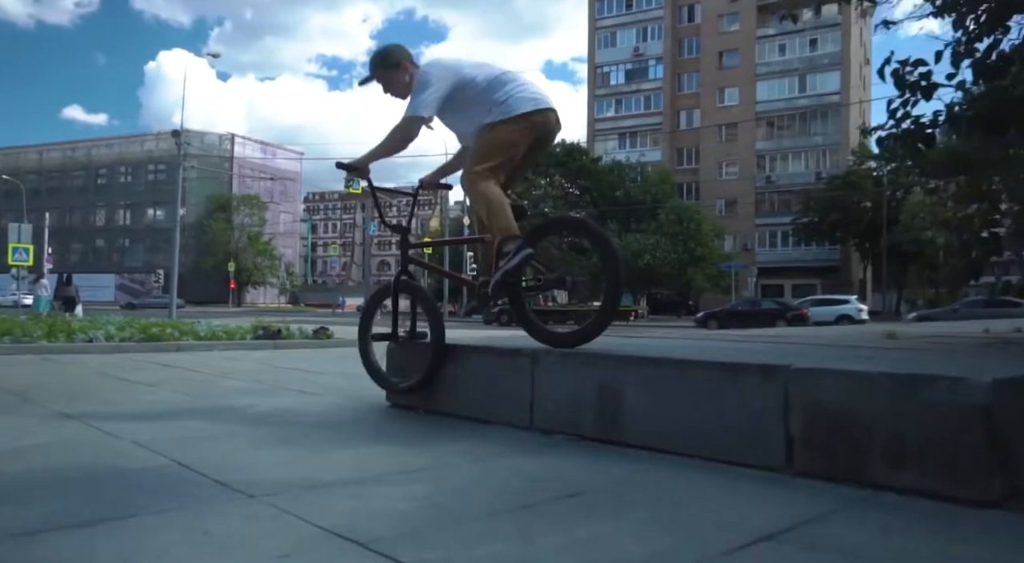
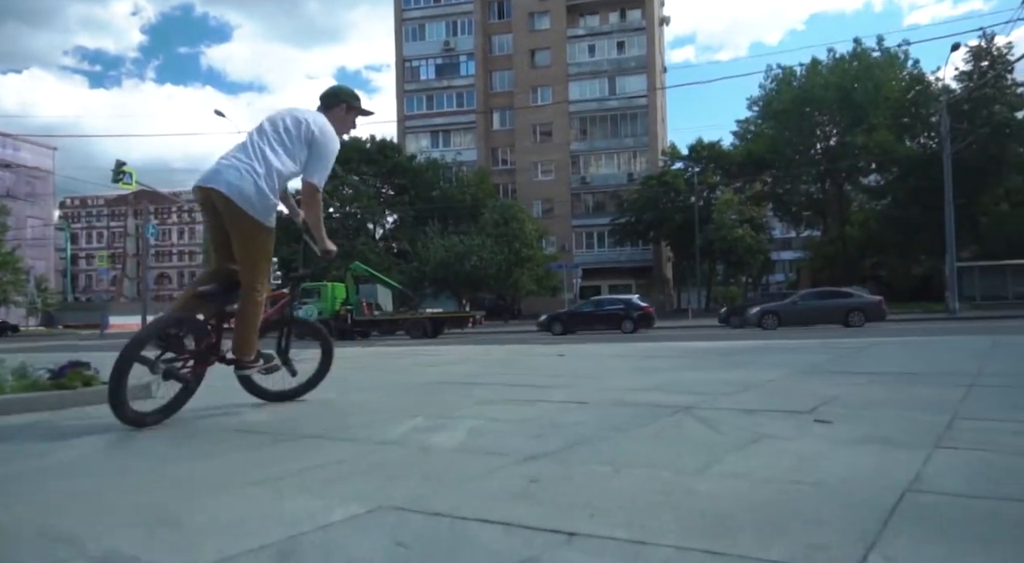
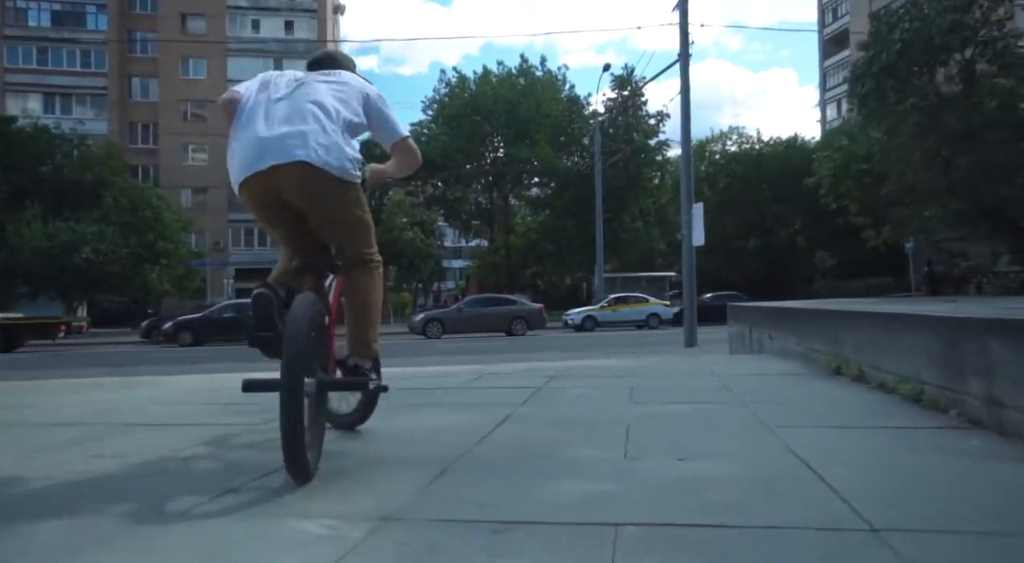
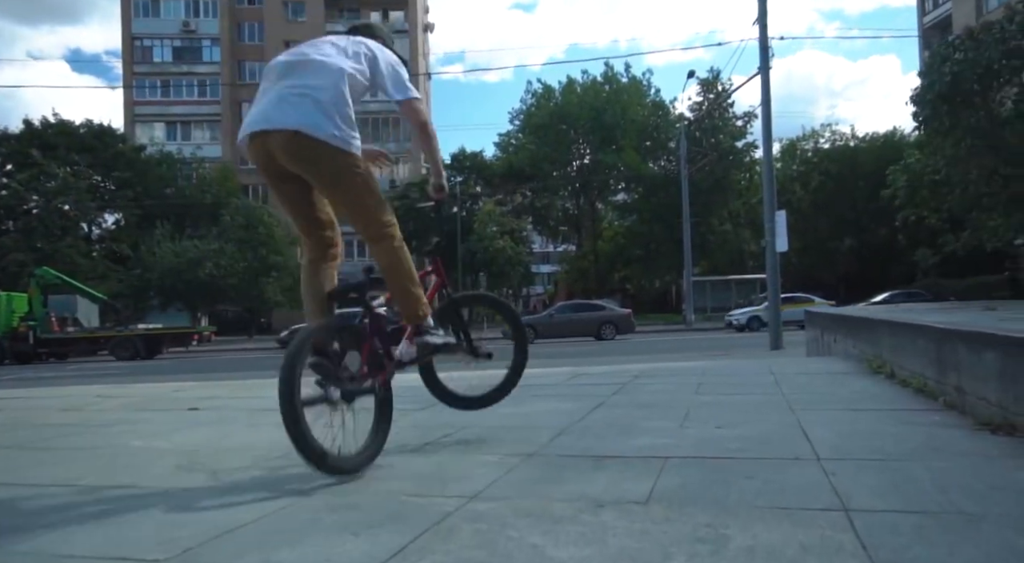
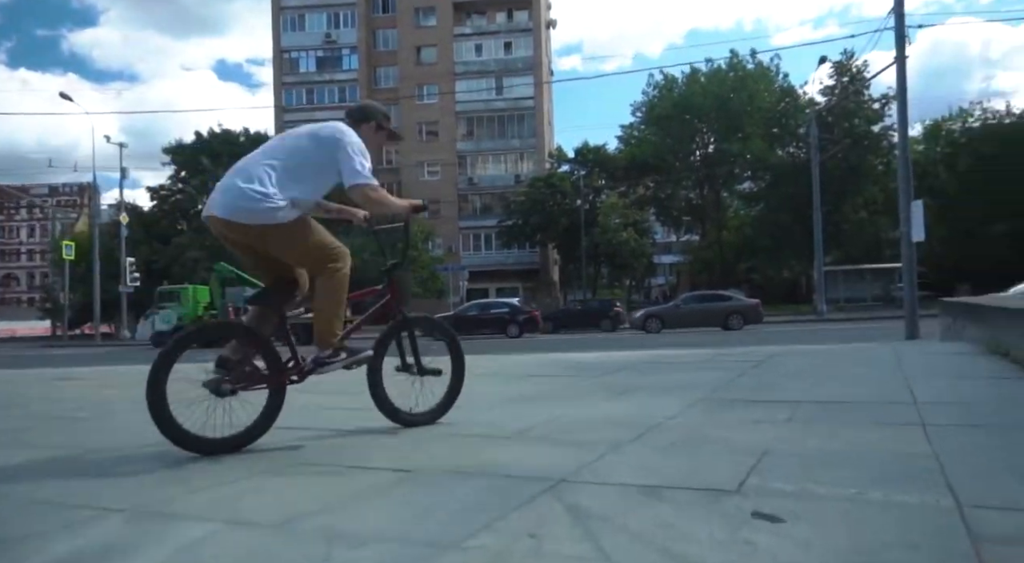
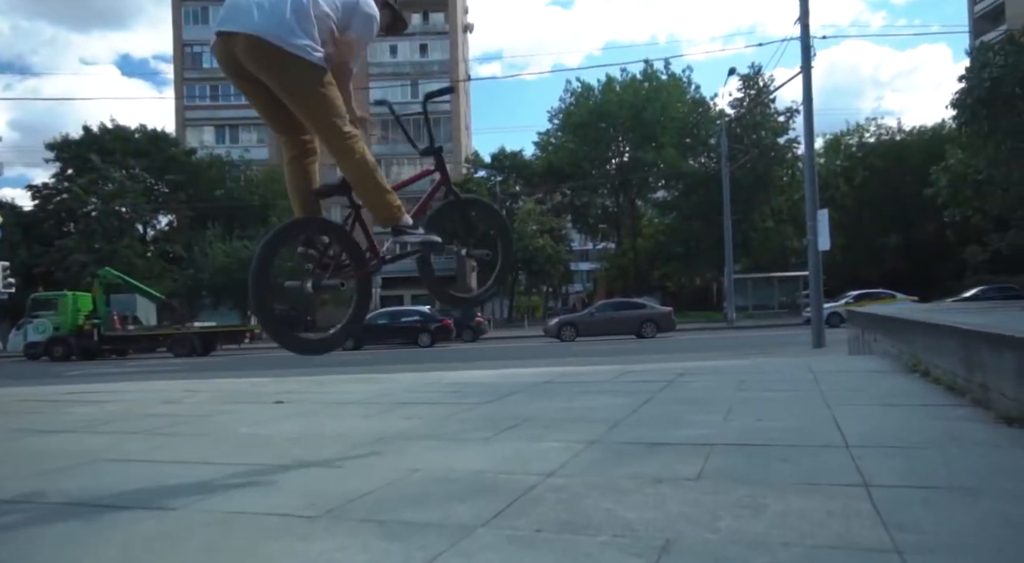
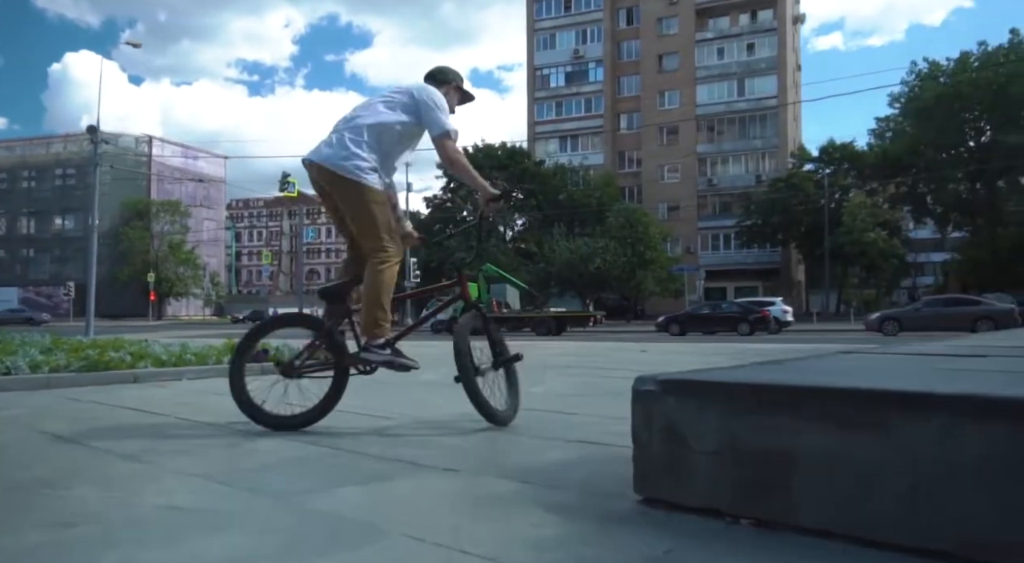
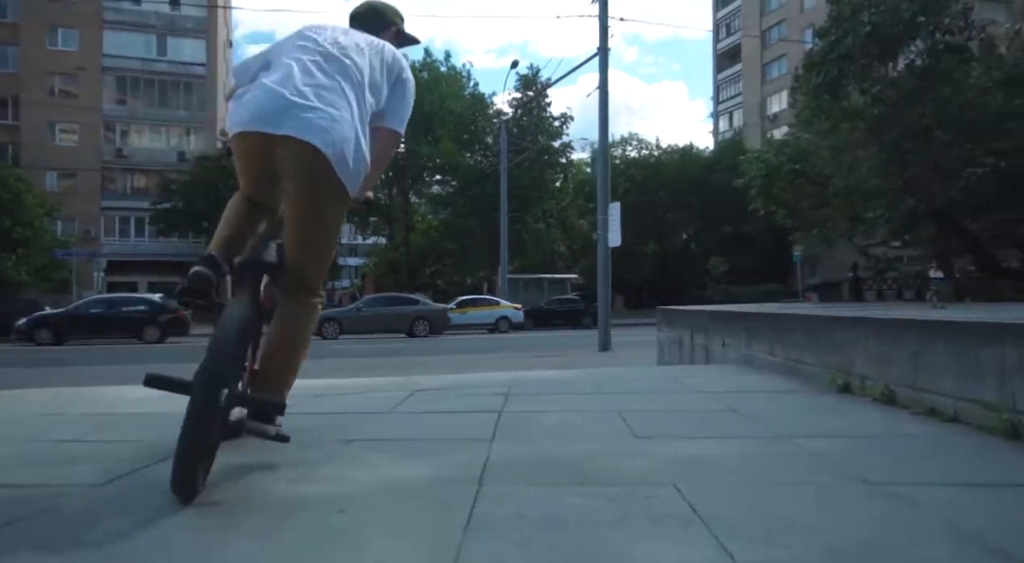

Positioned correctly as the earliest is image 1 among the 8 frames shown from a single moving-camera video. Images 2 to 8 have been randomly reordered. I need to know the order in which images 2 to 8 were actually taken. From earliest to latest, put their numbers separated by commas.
7, 2, 5, 6, 4, 3, 8
